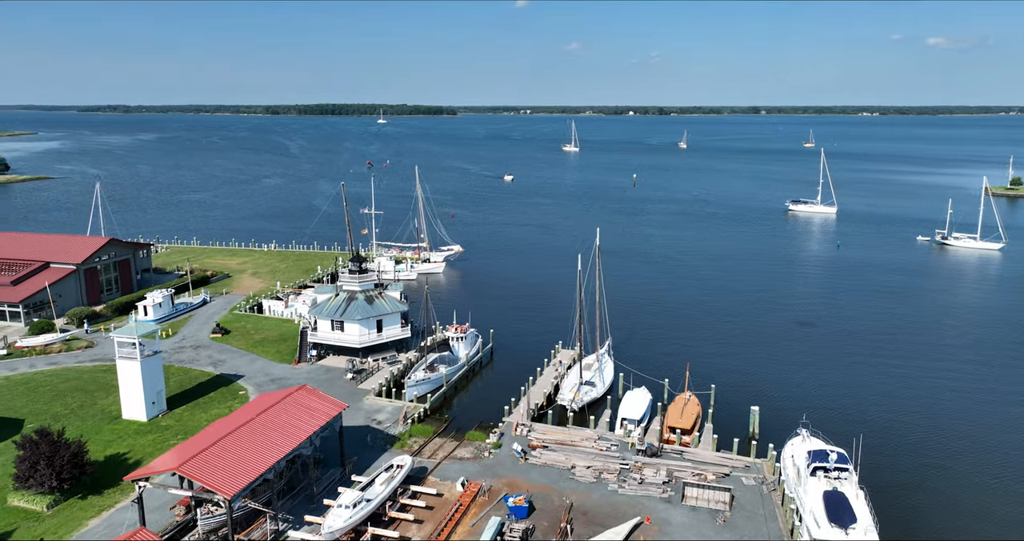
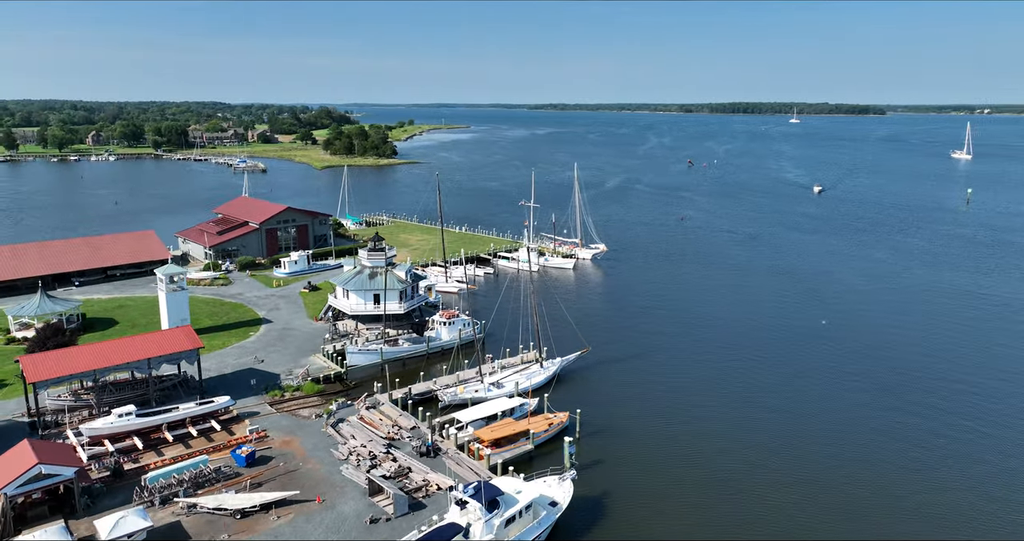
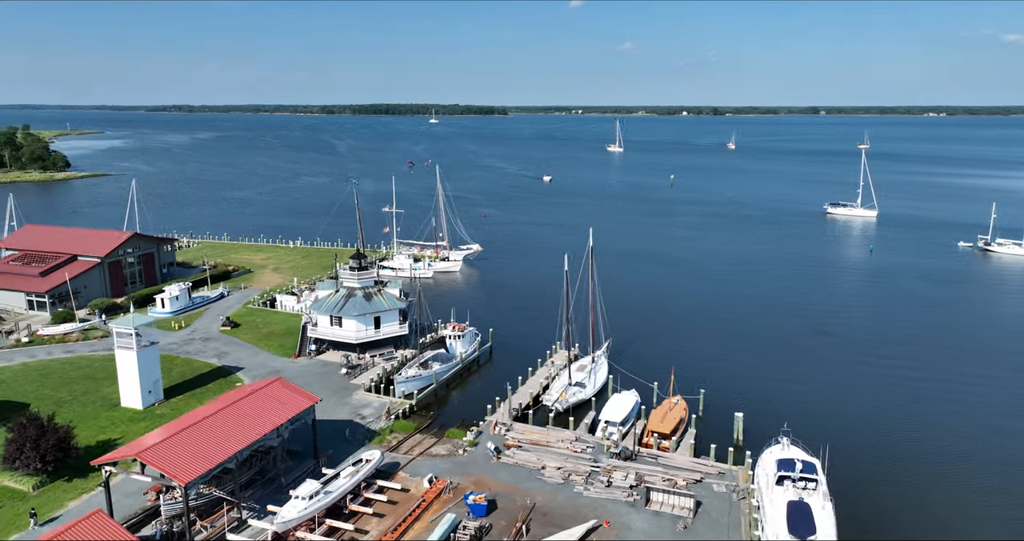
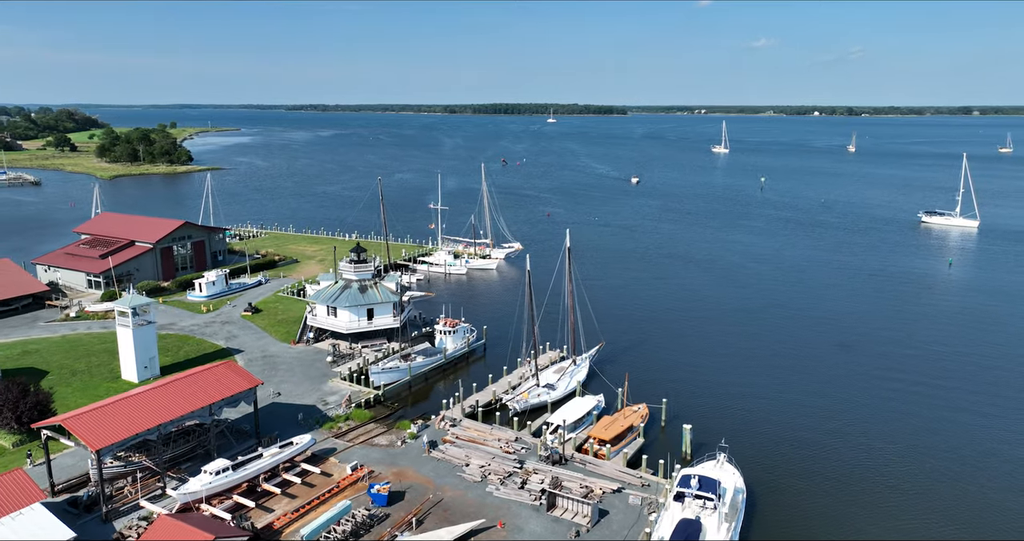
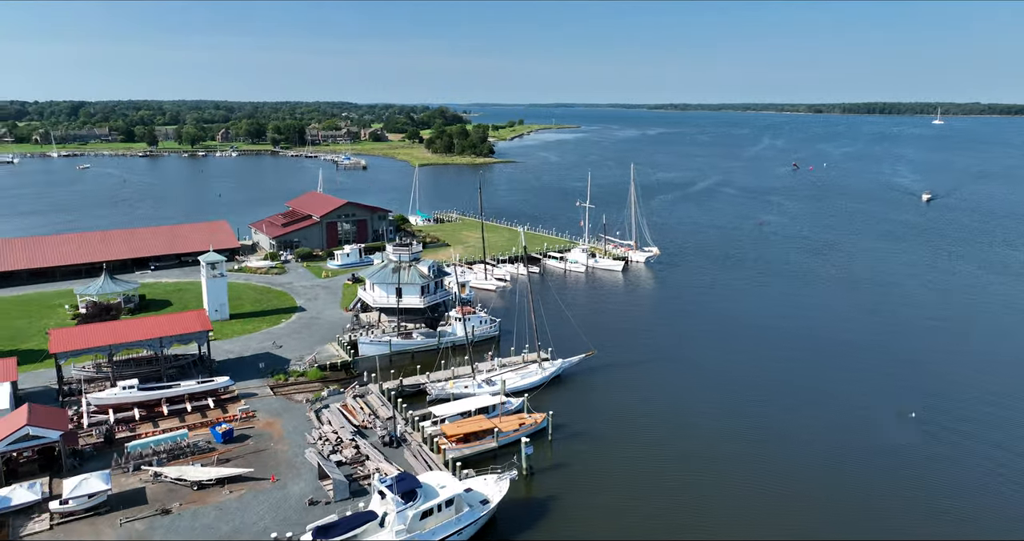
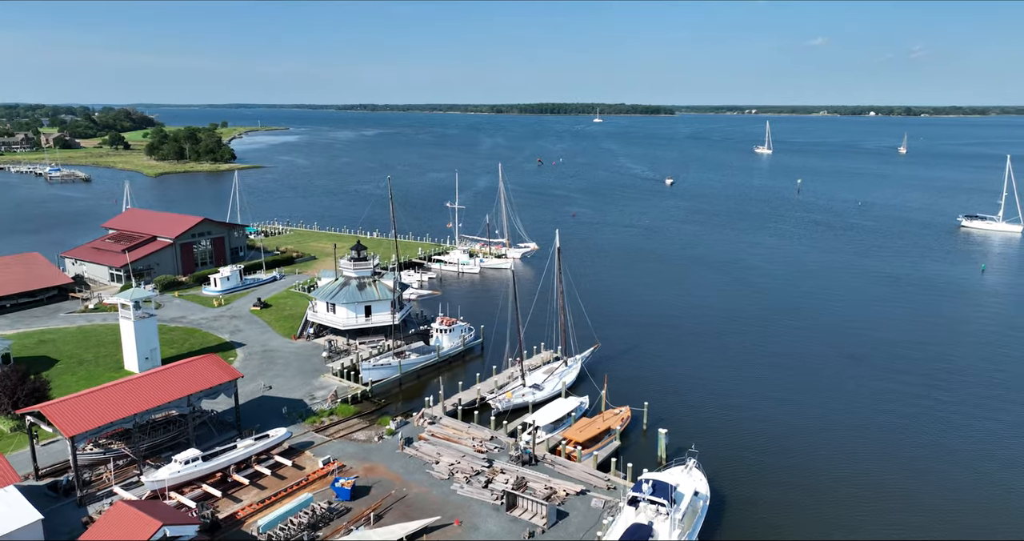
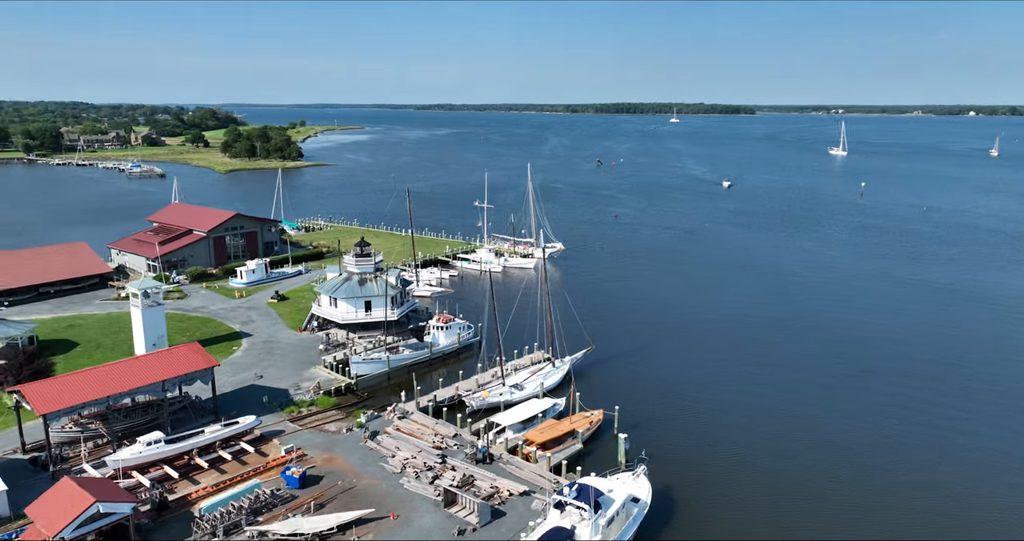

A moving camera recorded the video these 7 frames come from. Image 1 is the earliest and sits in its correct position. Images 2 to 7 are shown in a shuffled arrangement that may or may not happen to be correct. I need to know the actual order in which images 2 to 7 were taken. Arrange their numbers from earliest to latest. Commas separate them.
3, 4, 6, 7, 2, 5
